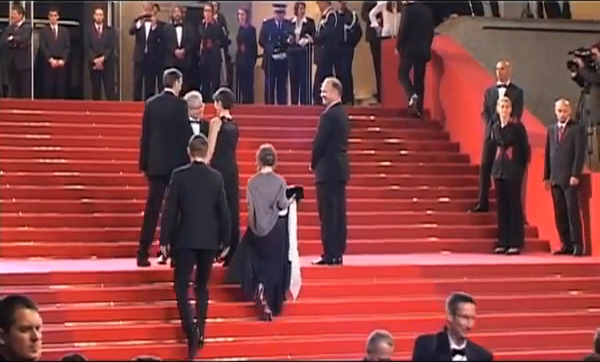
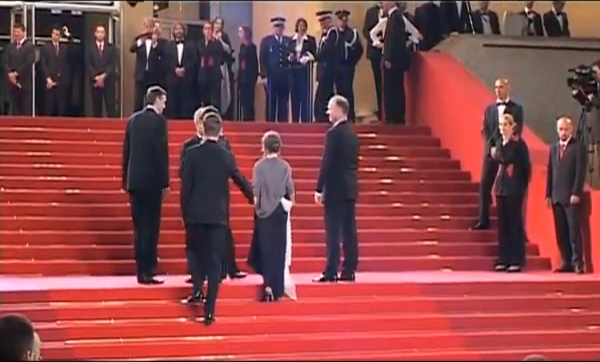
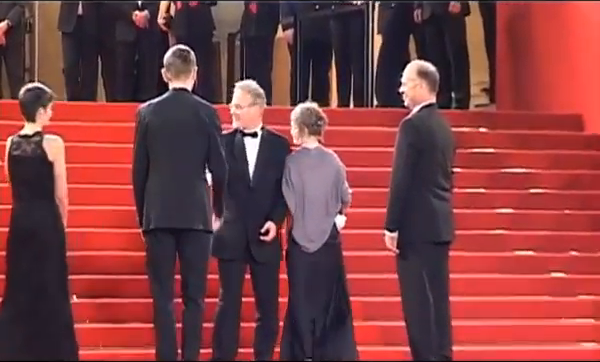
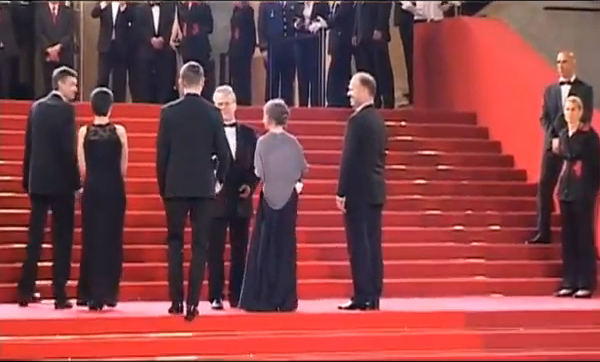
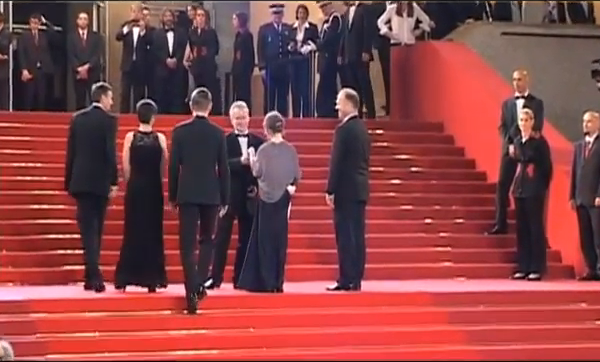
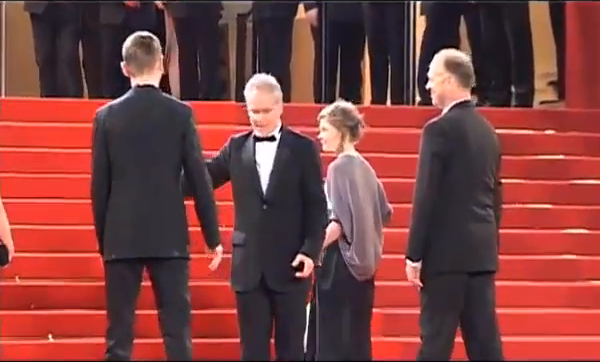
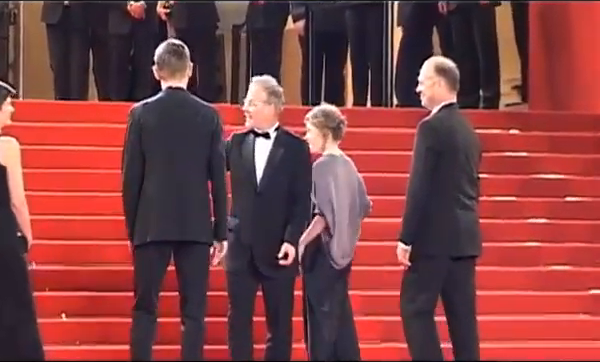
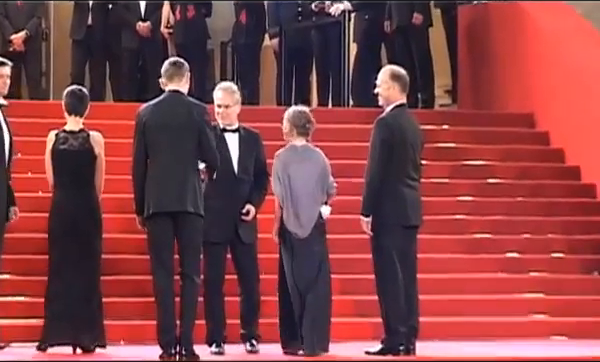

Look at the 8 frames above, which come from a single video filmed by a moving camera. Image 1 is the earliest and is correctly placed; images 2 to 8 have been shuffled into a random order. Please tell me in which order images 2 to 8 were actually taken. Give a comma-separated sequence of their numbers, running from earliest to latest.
2, 5, 4, 8, 3, 7, 6
